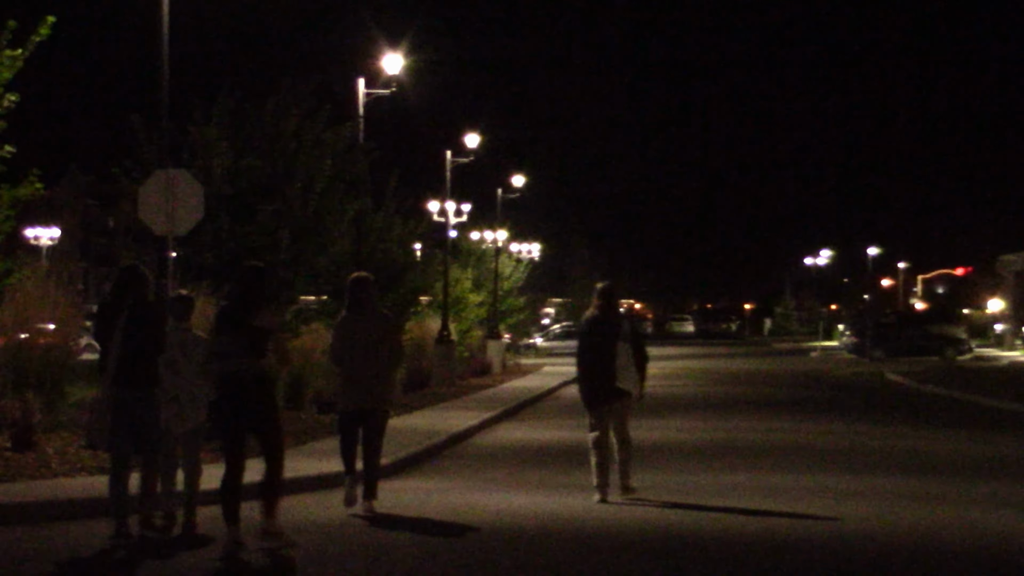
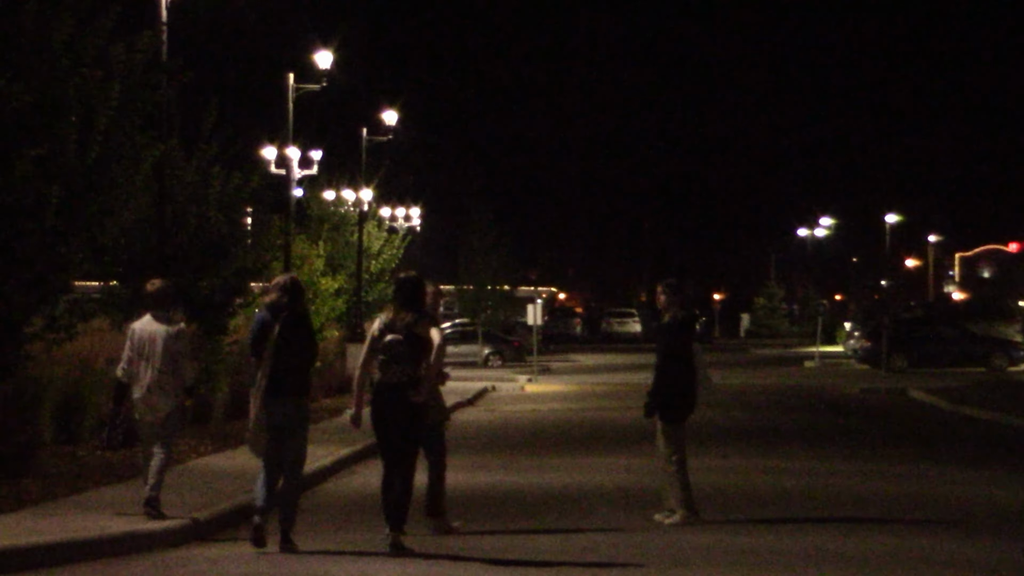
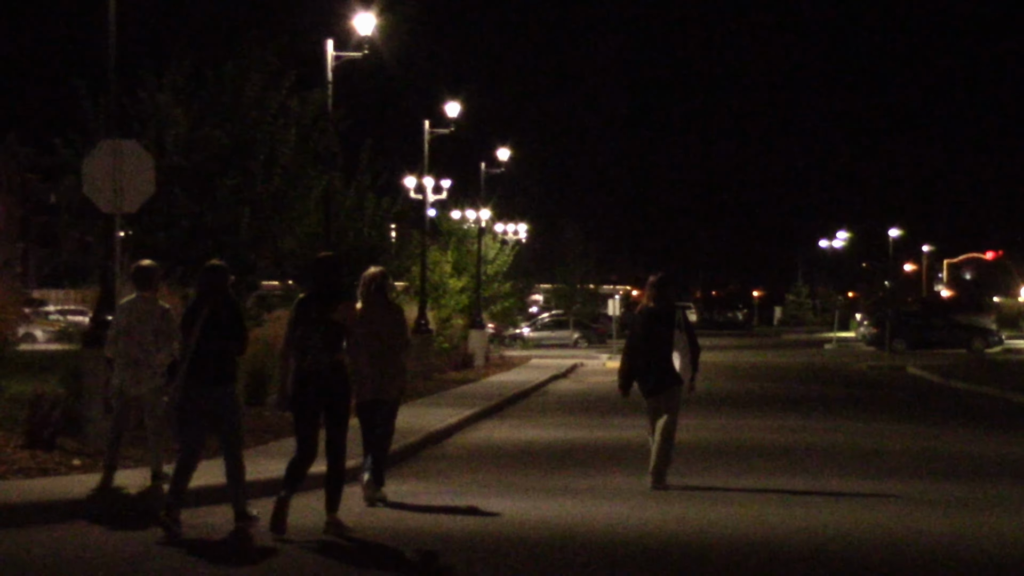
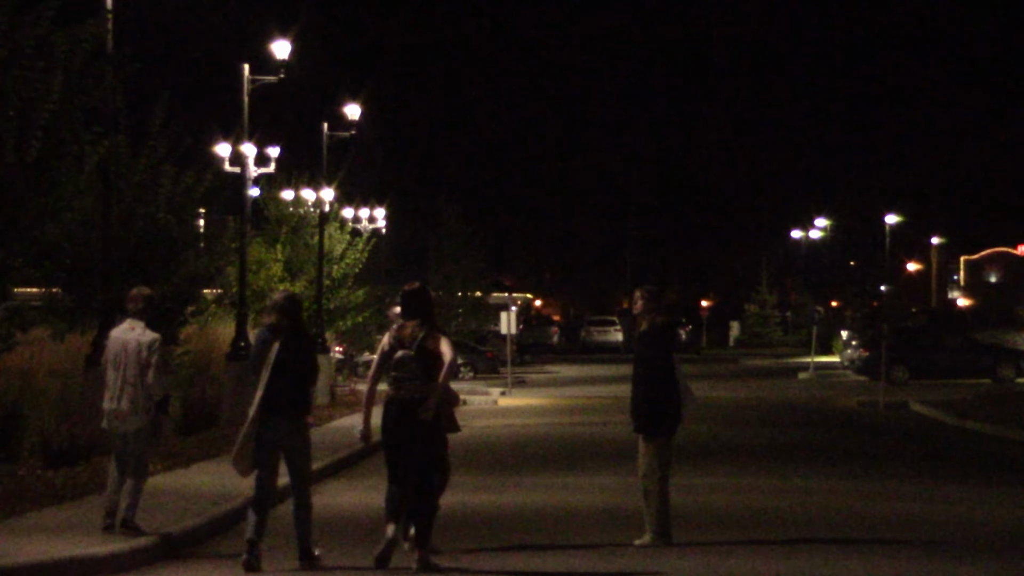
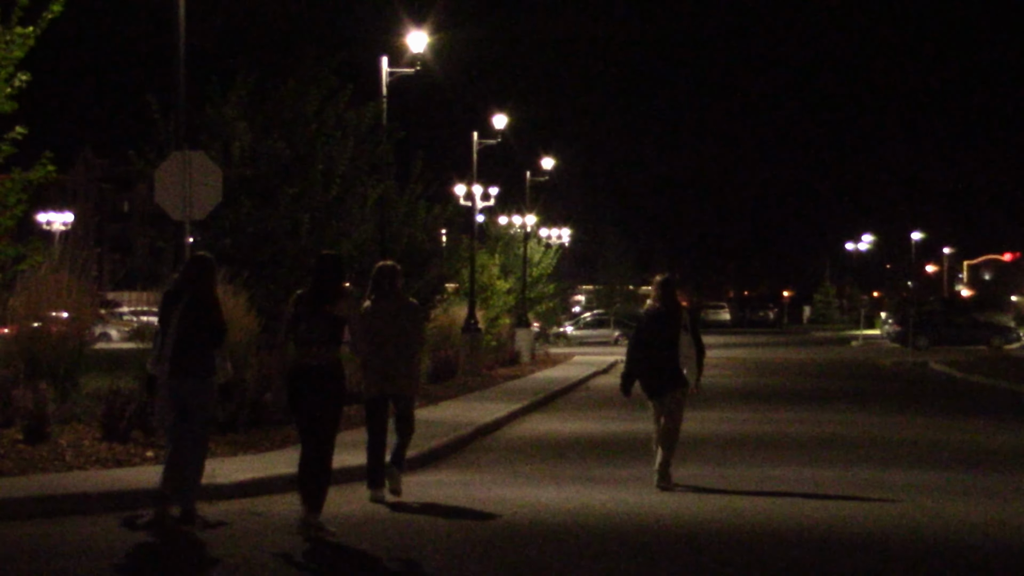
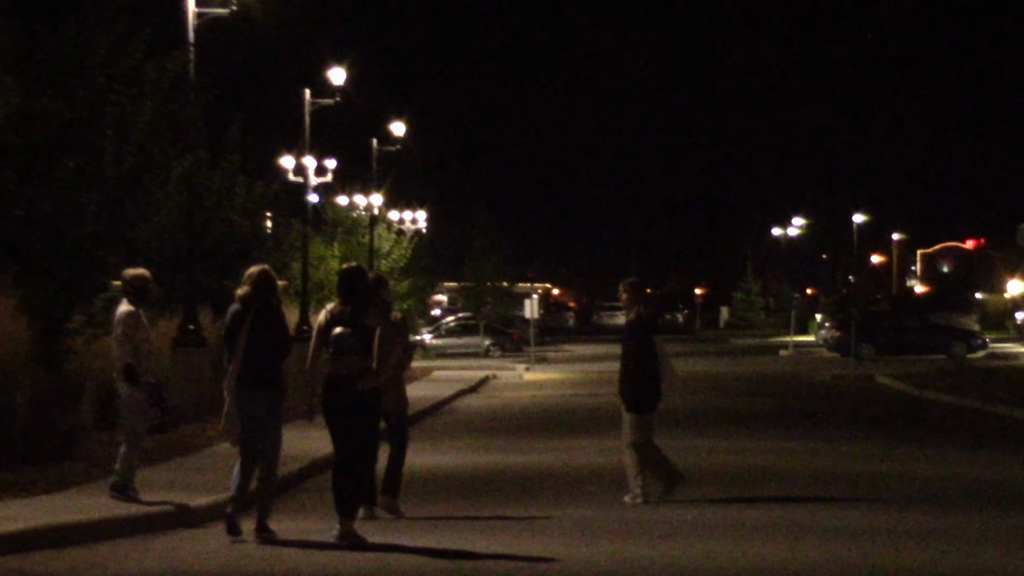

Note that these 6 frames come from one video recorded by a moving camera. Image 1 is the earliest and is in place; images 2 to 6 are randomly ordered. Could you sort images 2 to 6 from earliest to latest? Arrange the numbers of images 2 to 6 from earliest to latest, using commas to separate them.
5, 3, 6, 2, 4
